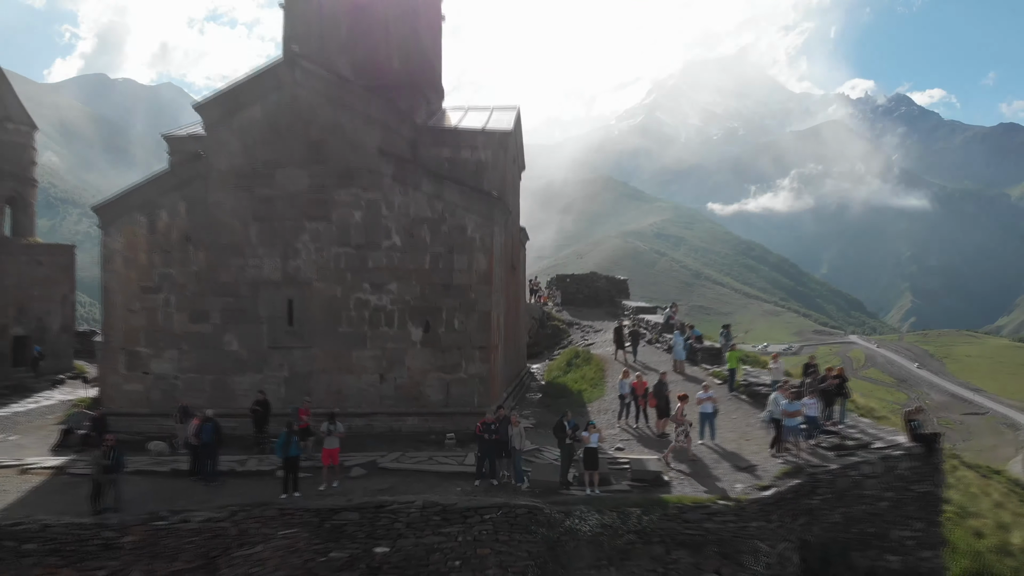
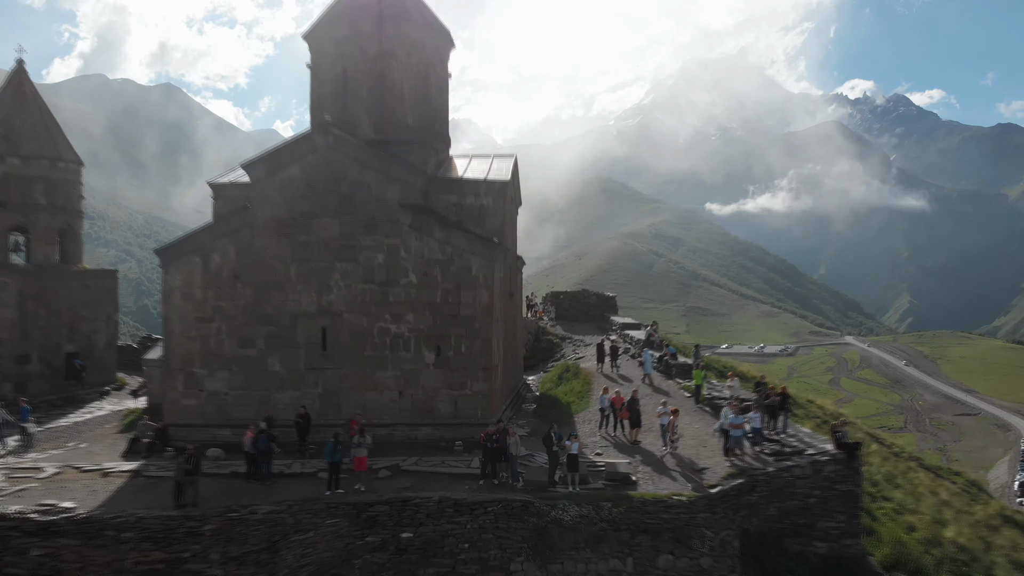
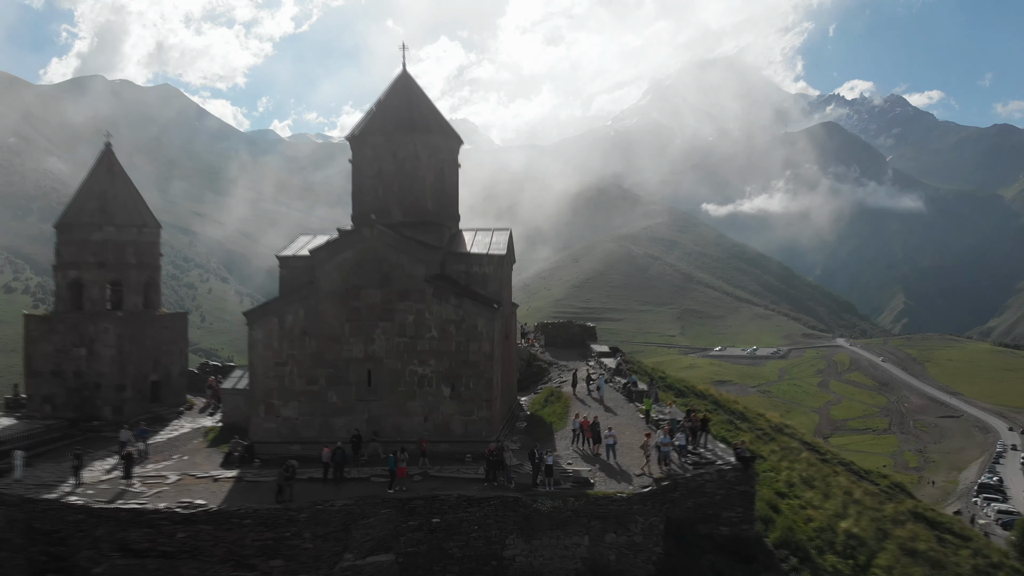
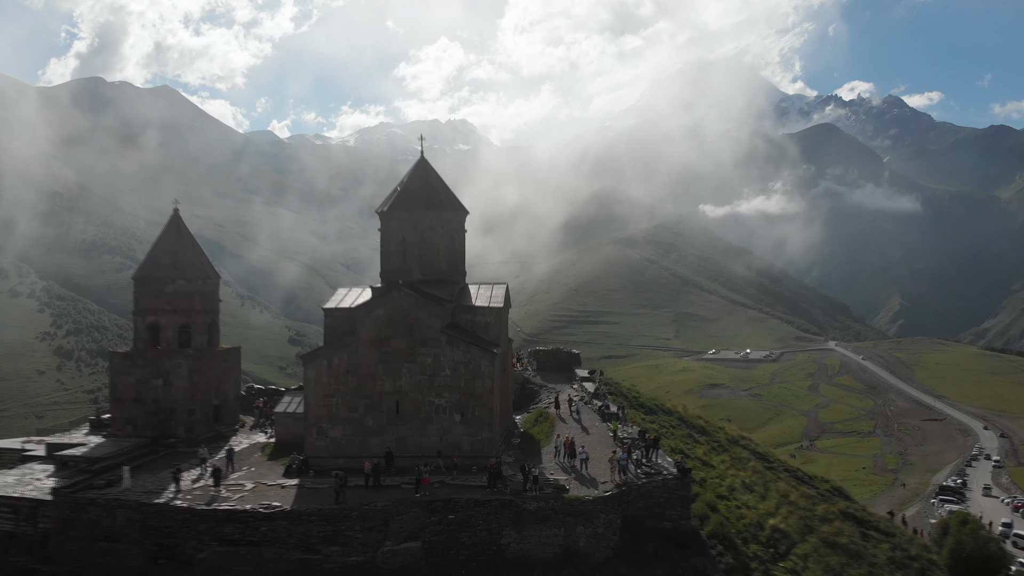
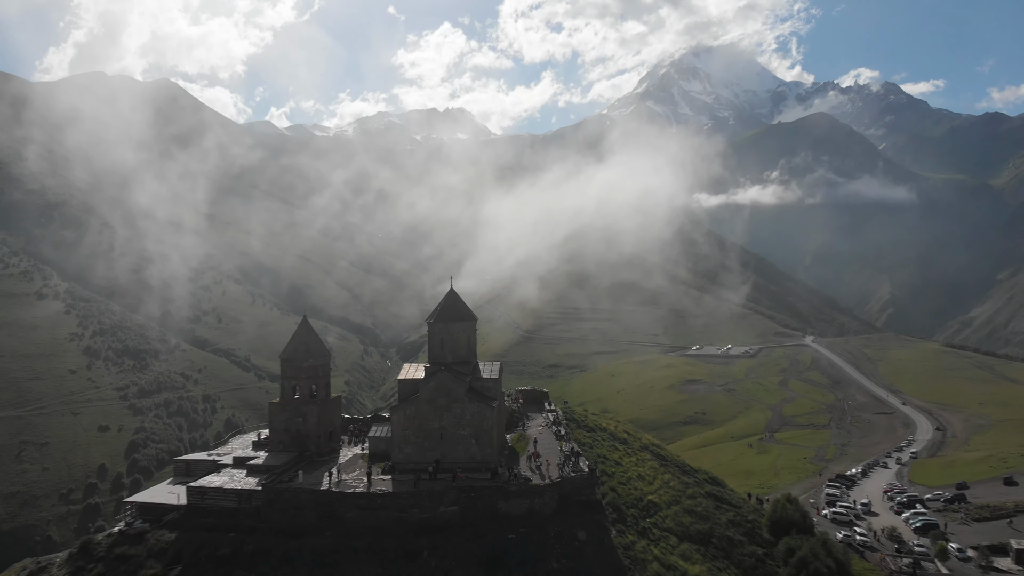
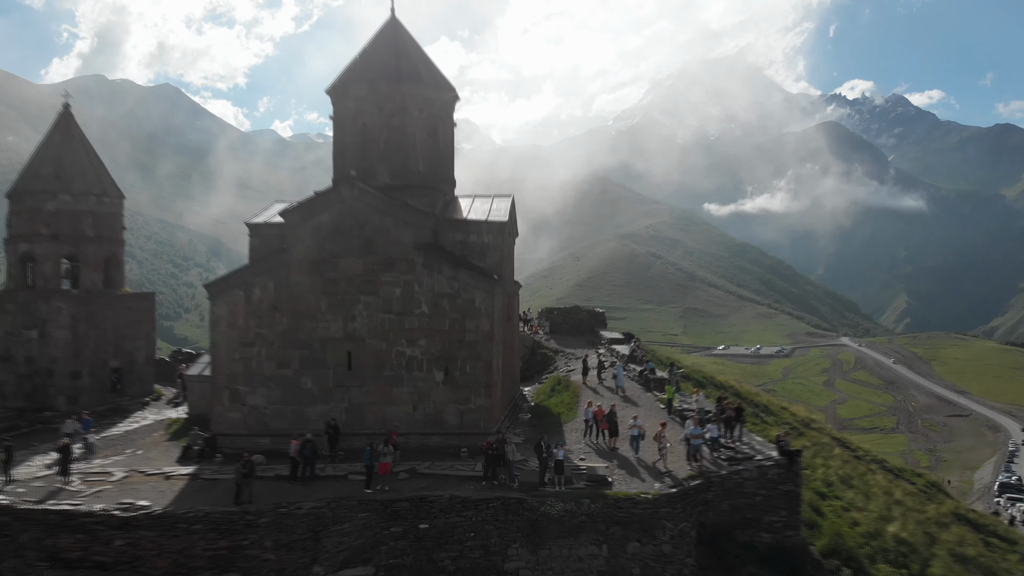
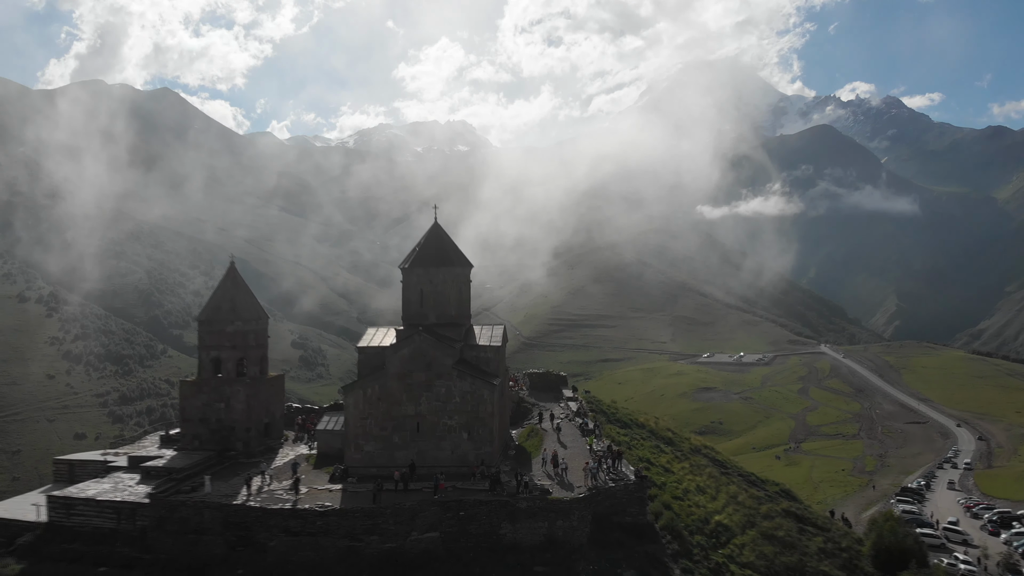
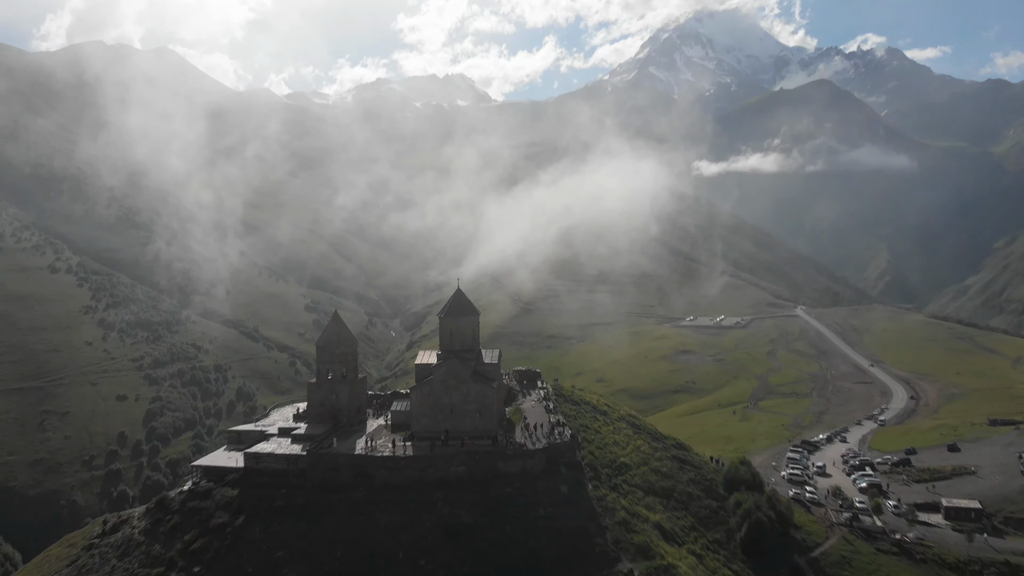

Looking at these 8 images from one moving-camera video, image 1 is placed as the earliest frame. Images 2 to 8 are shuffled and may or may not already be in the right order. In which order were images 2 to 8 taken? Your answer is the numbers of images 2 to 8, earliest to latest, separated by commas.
2, 6, 3, 4, 7, 5, 8
